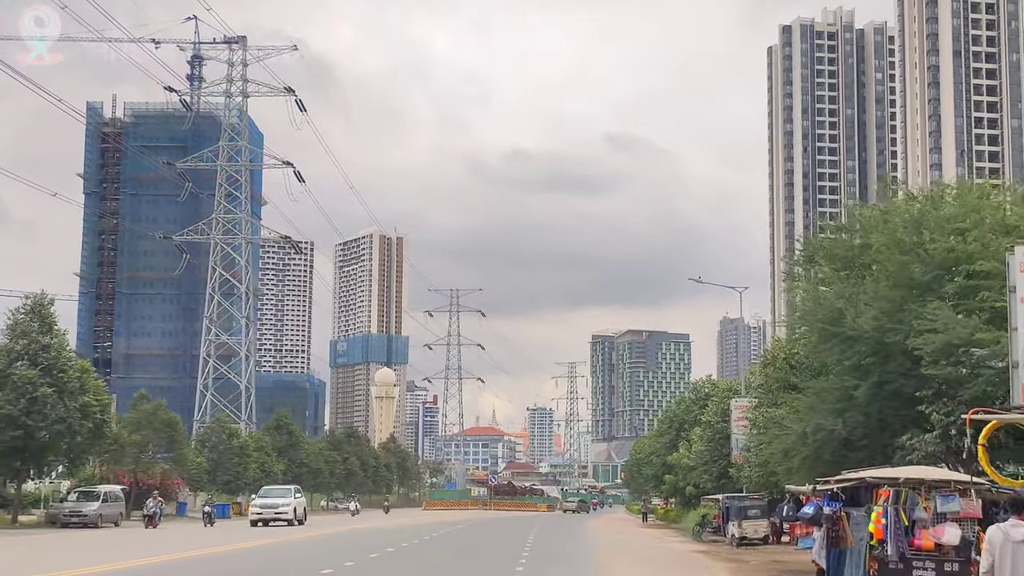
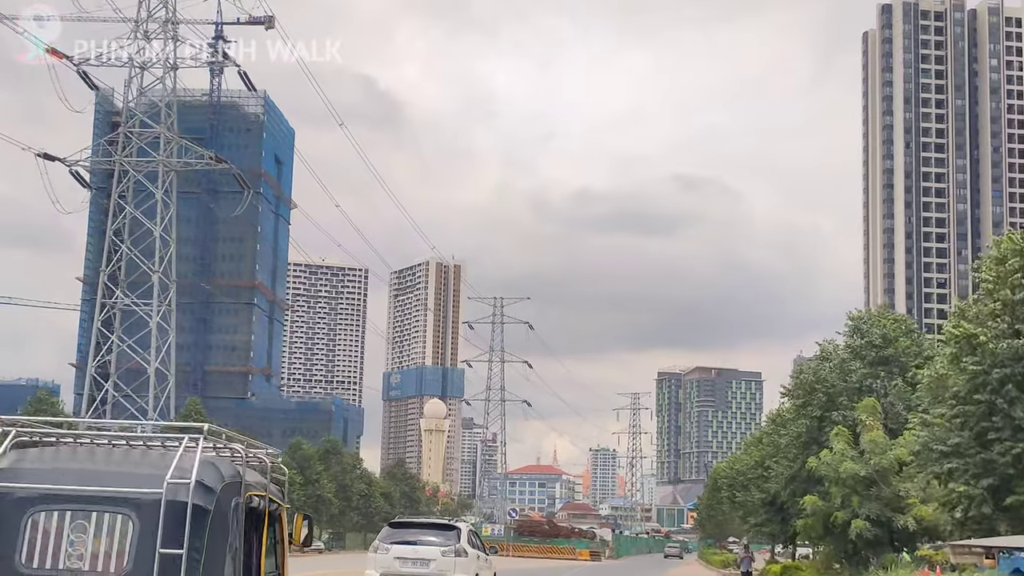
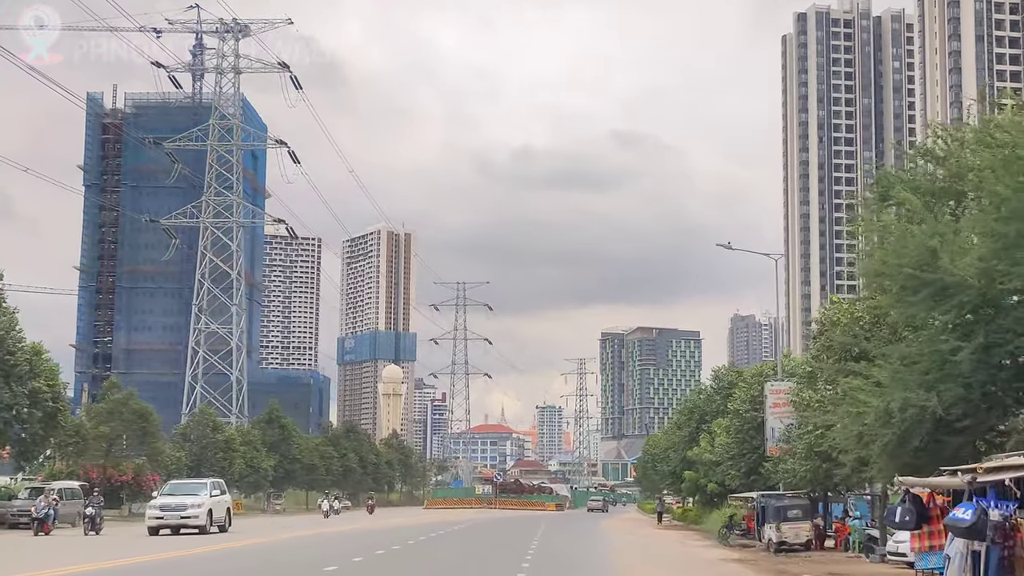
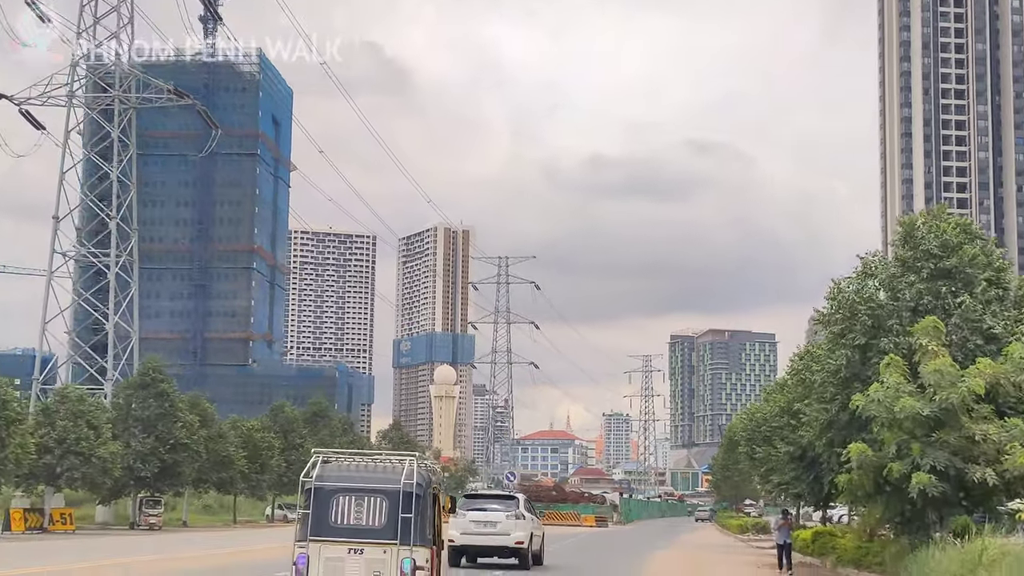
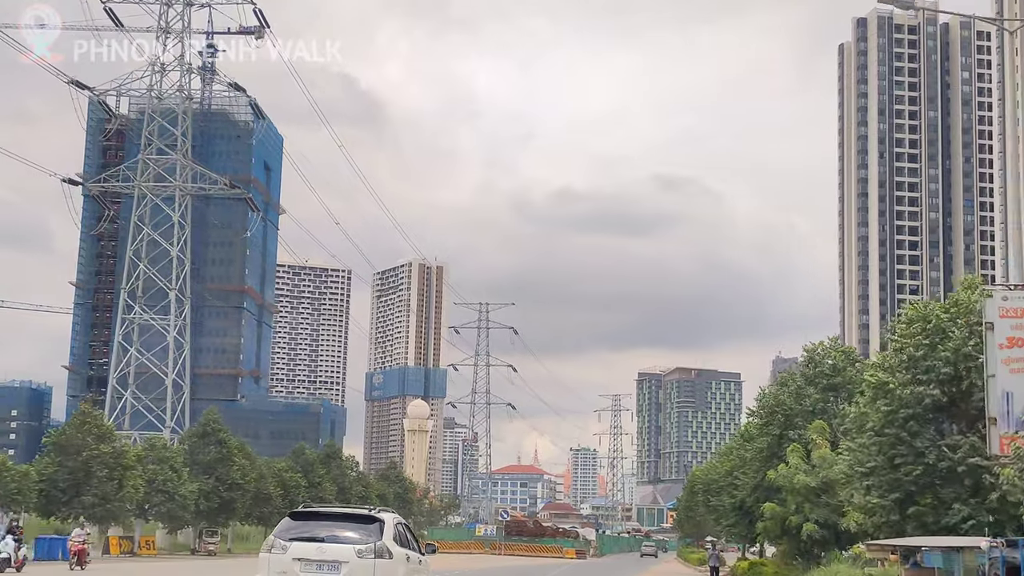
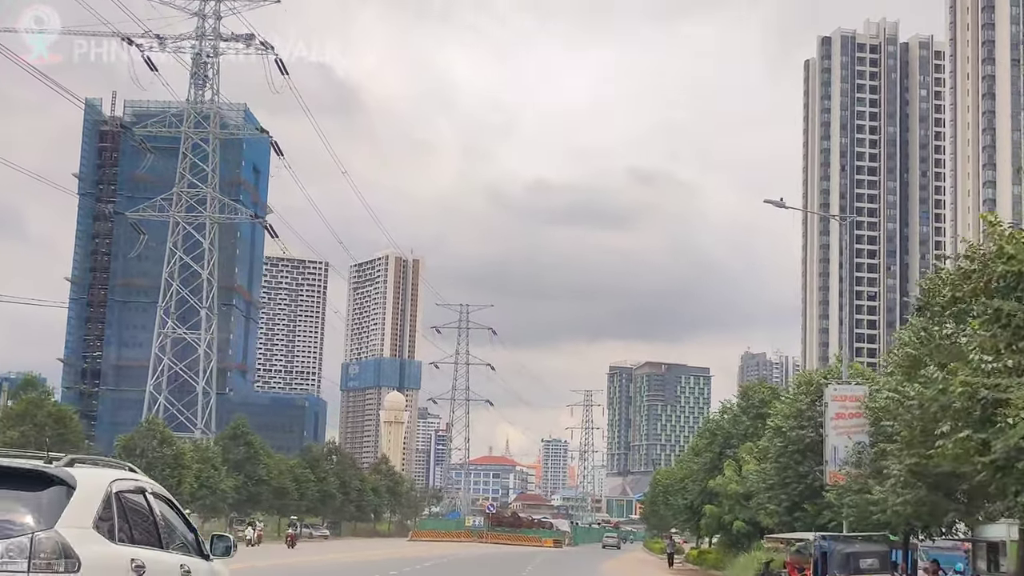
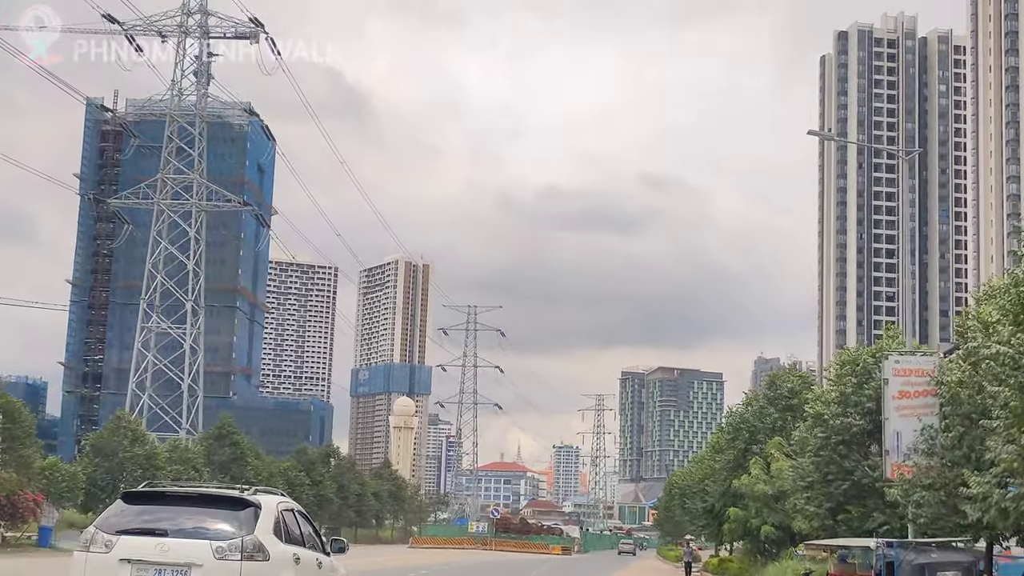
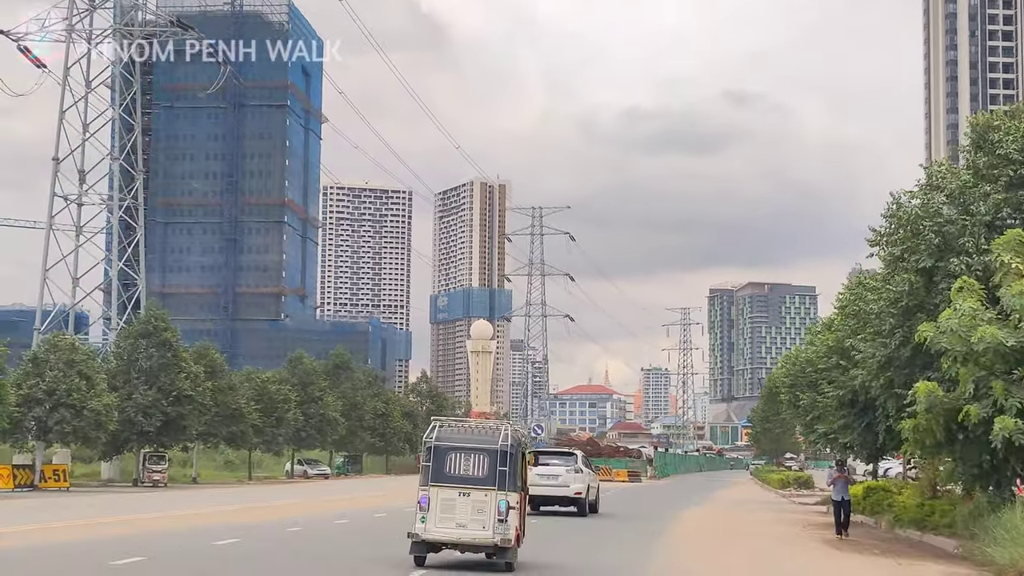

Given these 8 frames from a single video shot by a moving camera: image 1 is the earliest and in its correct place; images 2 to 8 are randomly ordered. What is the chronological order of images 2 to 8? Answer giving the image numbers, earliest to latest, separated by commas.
3, 6, 7, 5, 2, 4, 8
